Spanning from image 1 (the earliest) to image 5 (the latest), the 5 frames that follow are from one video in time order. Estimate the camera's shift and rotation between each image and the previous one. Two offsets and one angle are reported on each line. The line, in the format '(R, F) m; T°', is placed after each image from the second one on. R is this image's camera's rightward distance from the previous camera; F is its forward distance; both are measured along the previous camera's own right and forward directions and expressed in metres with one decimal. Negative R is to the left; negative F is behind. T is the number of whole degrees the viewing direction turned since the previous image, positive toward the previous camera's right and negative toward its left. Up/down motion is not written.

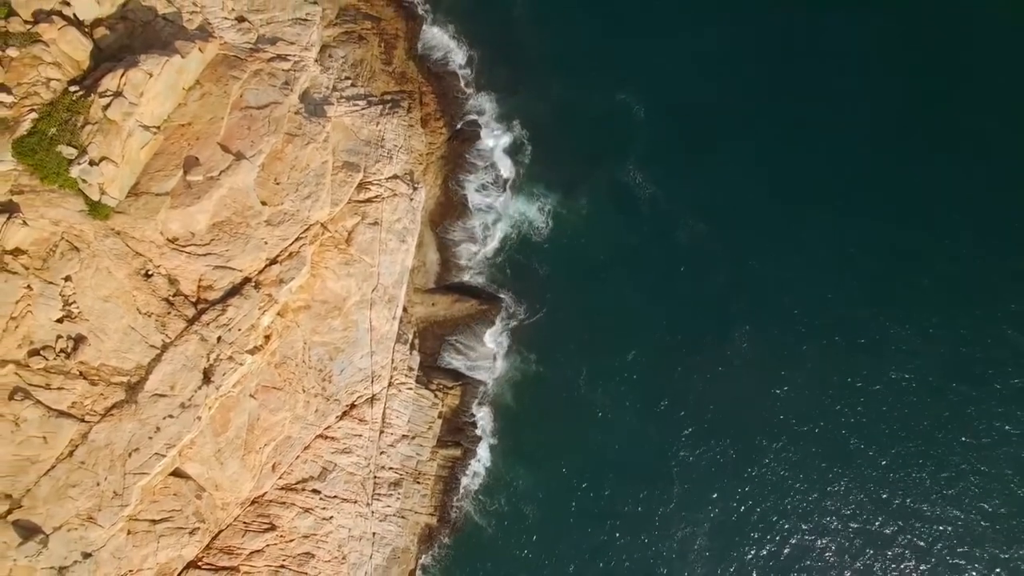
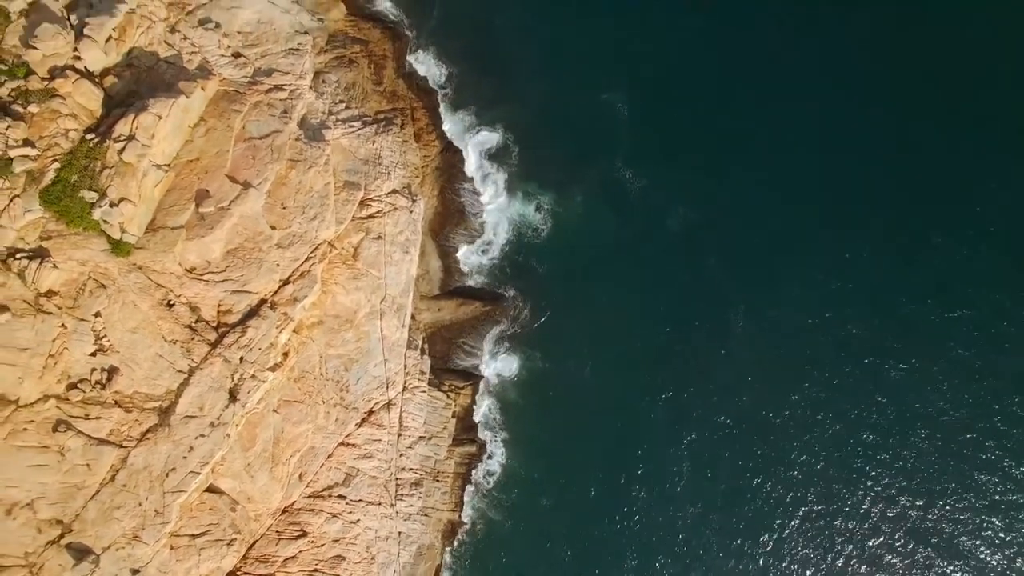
(-0.2, -2.2) m; 0°
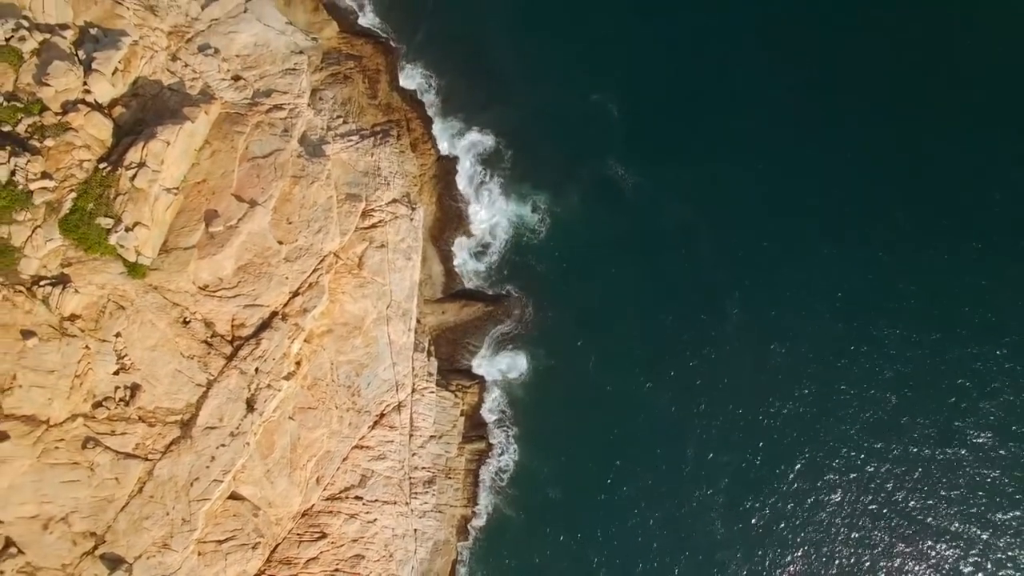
(0.0, -1.7) m; 0°
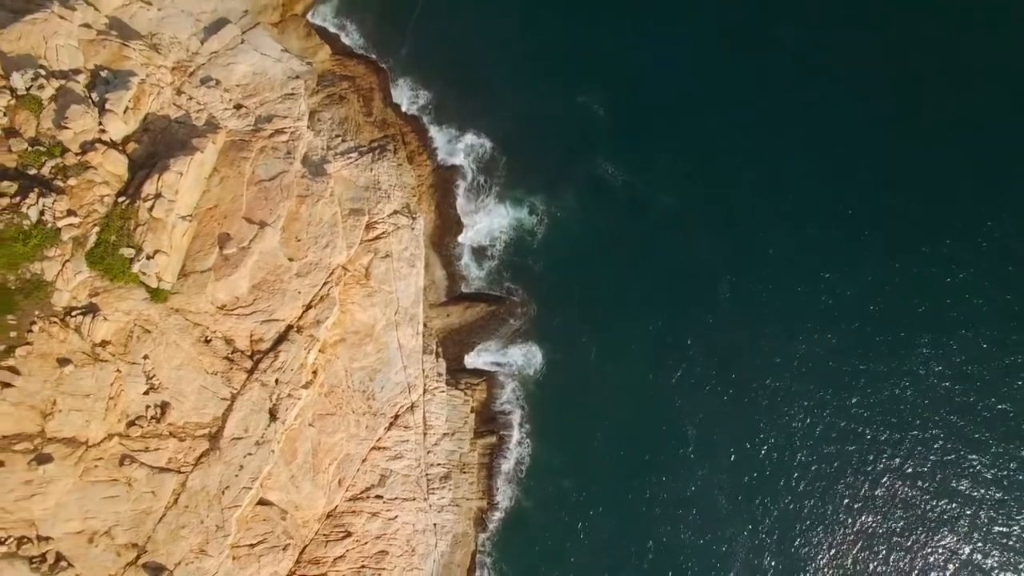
(0.0, -2.4) m; 0°
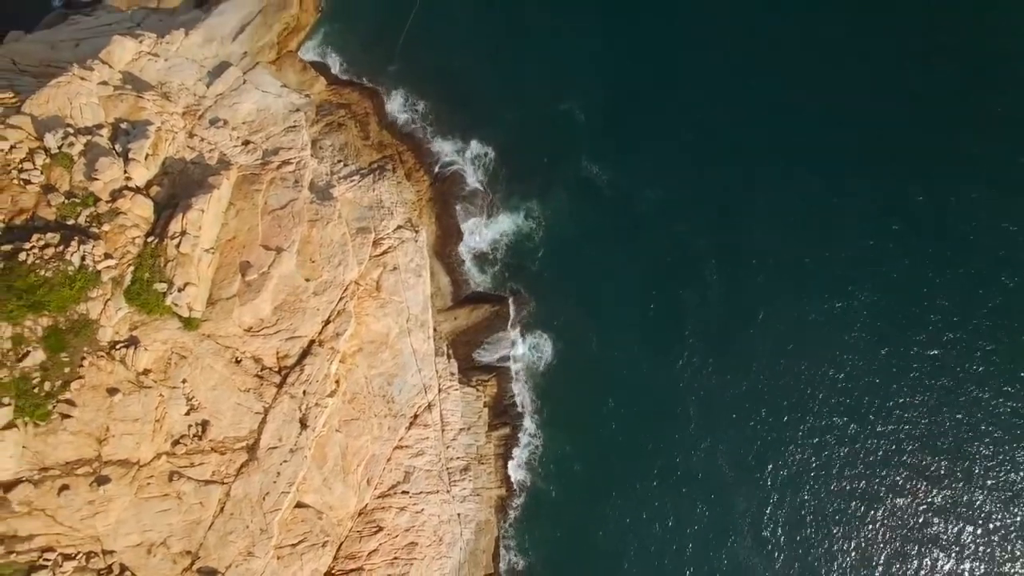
(+0.1, -3.7) m; 0°
